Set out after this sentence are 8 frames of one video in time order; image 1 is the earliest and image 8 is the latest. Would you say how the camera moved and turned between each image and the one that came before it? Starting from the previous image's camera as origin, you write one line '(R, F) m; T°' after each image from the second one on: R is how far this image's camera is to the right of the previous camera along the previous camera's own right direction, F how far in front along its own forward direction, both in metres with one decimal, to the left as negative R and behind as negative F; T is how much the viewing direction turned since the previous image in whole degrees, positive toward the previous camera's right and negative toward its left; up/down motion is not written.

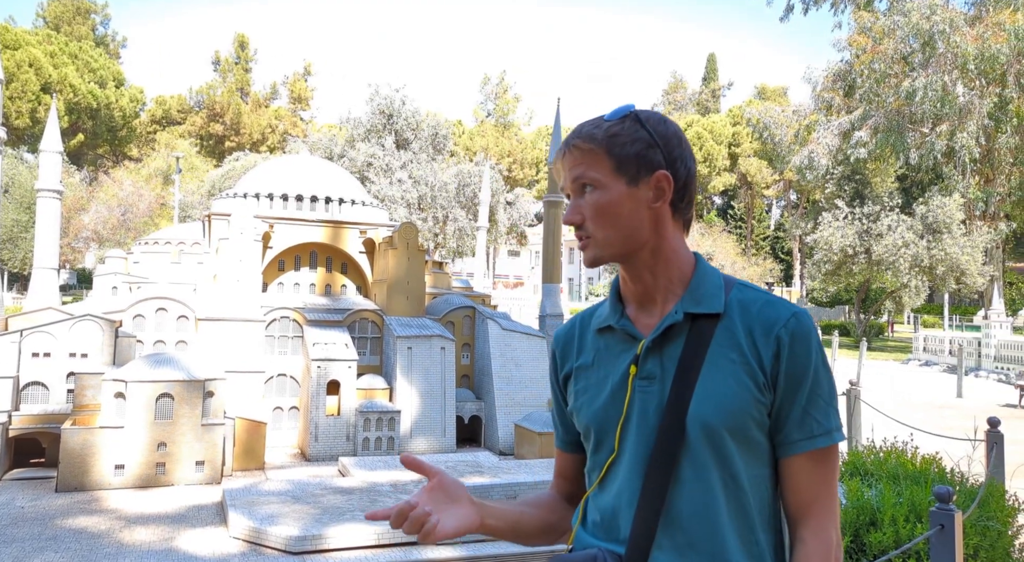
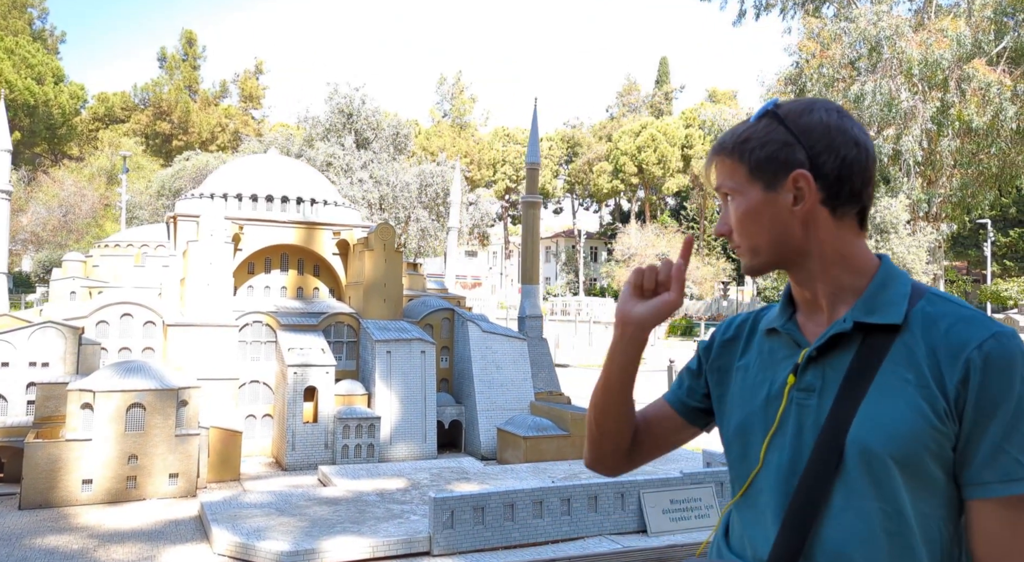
(-0.3, +0.2) m; +4°
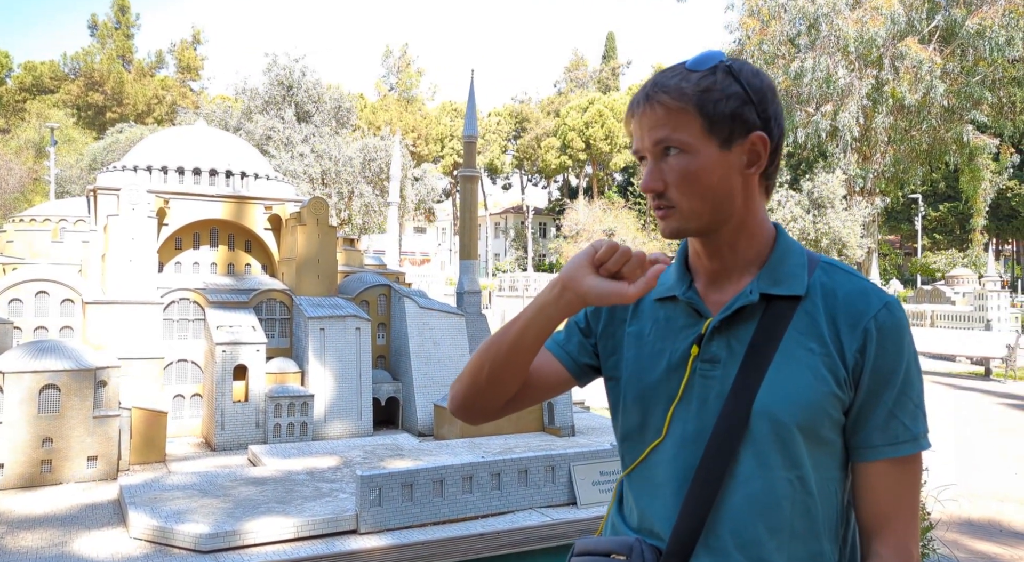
(+0.2, +0.1) m; +4°
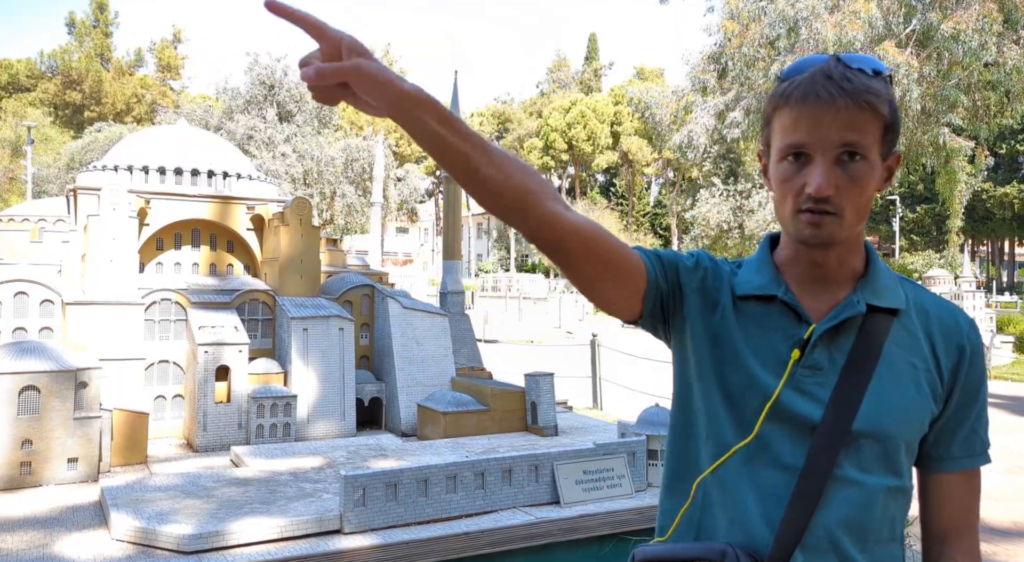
(0.0, 0.0) m; +1°
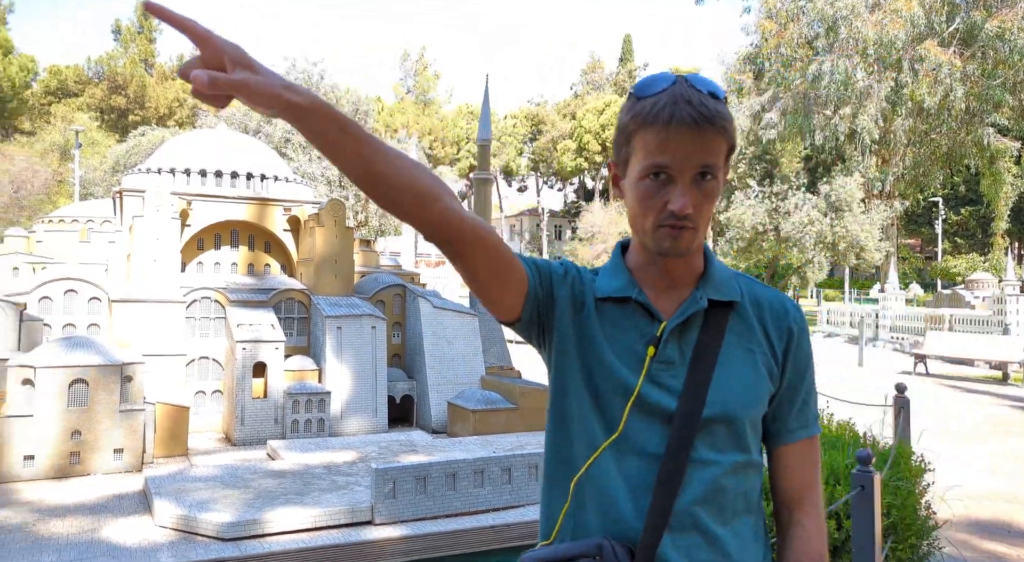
(+0.1, -0.1) m; -3°
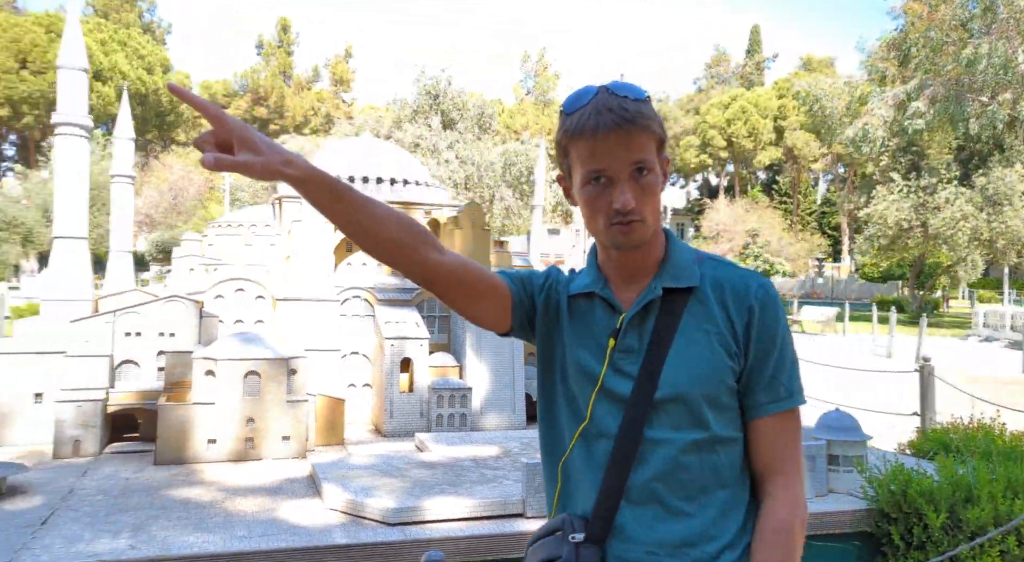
(-0.2, -0.1) m; -9°
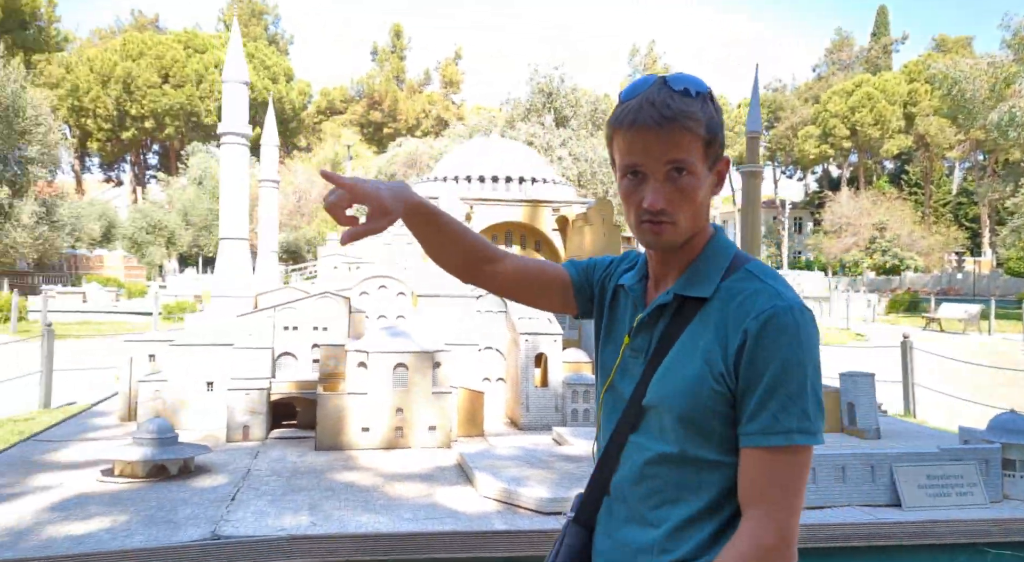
(-0.3, -0.1) m; -8°
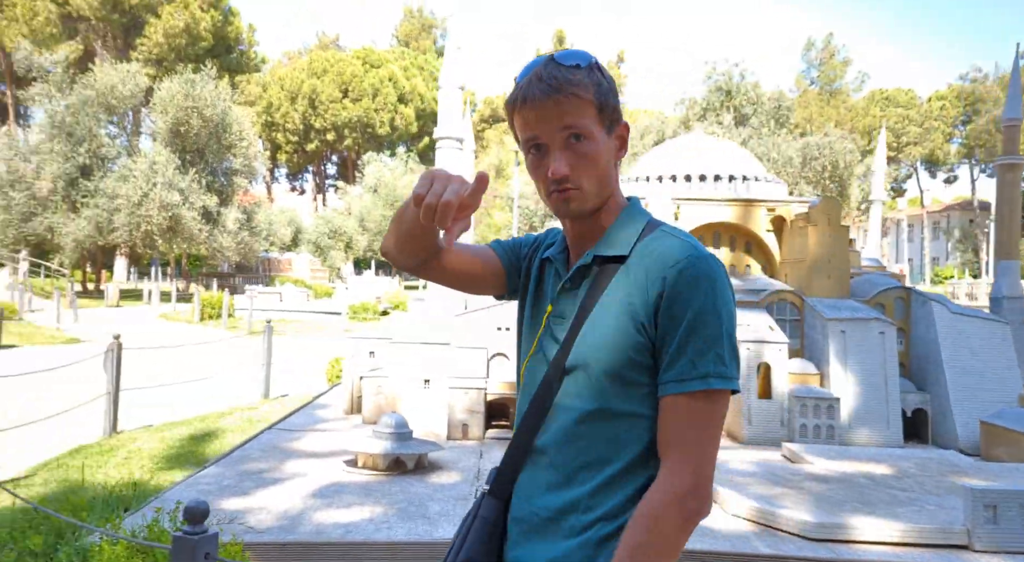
(-0.7, +0.1) m; -11°
